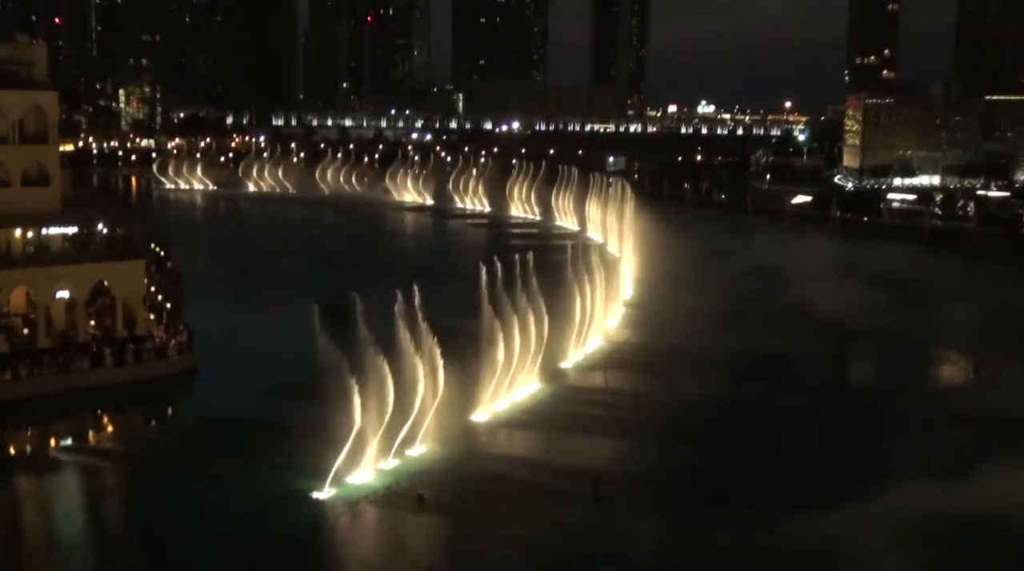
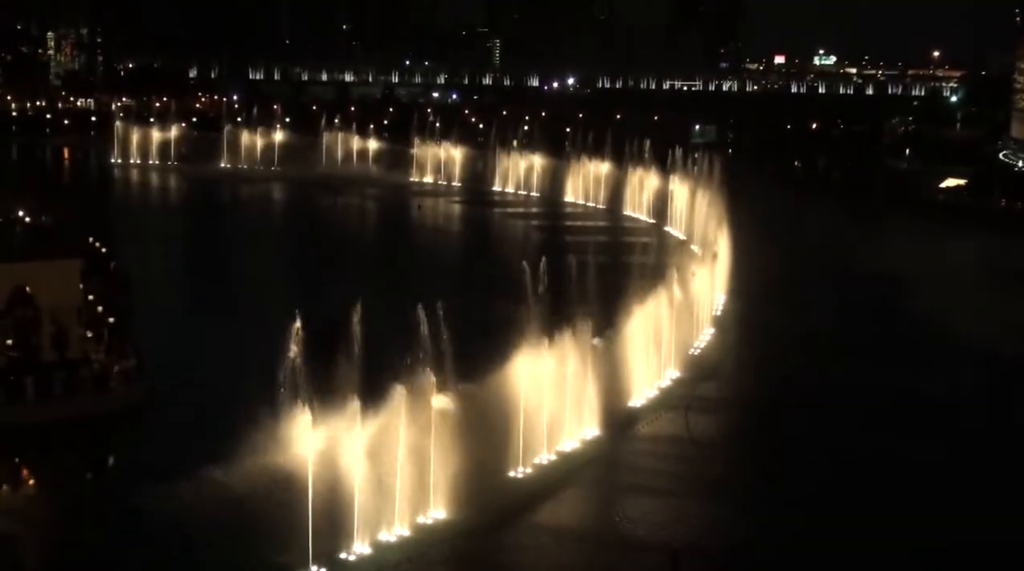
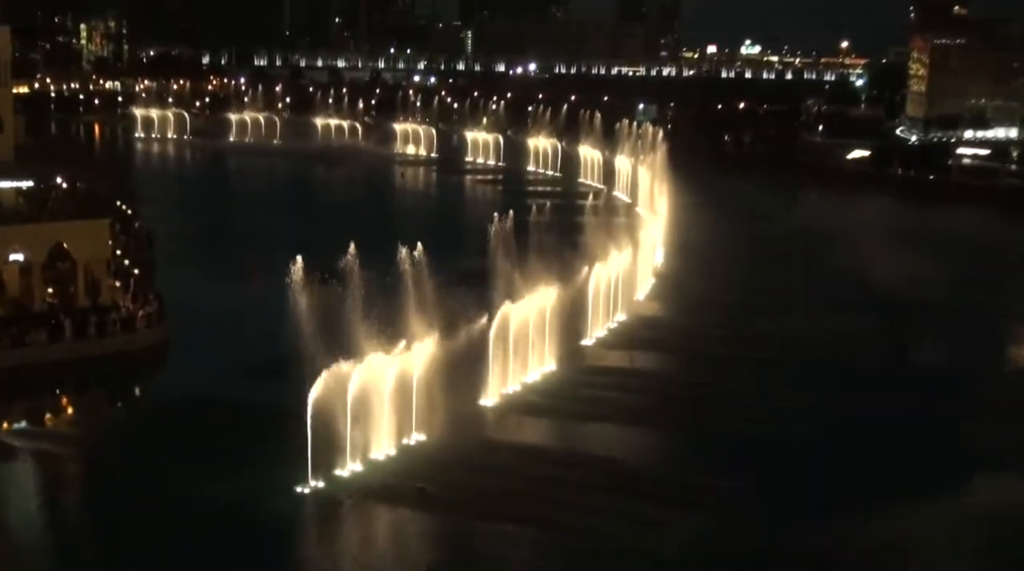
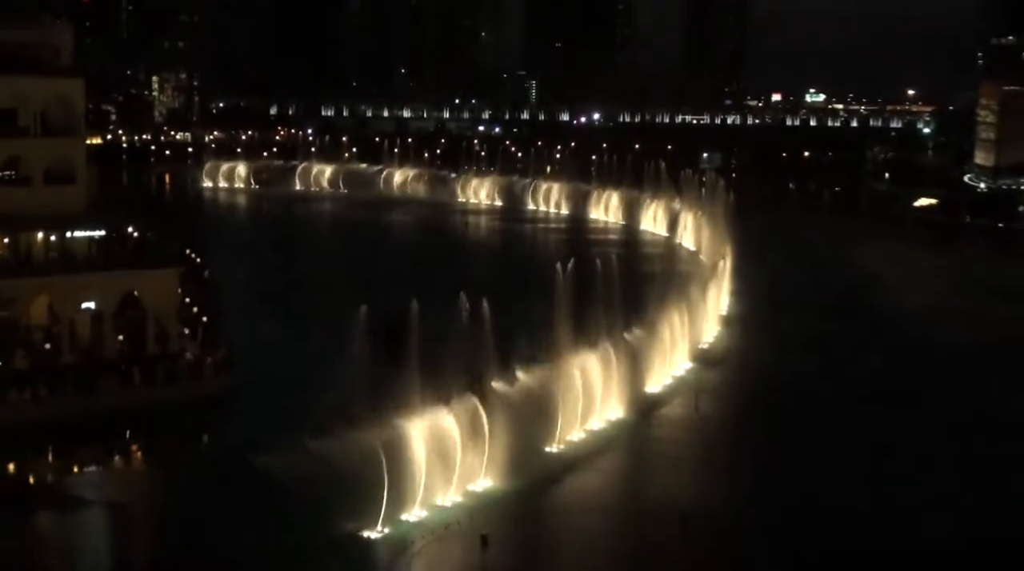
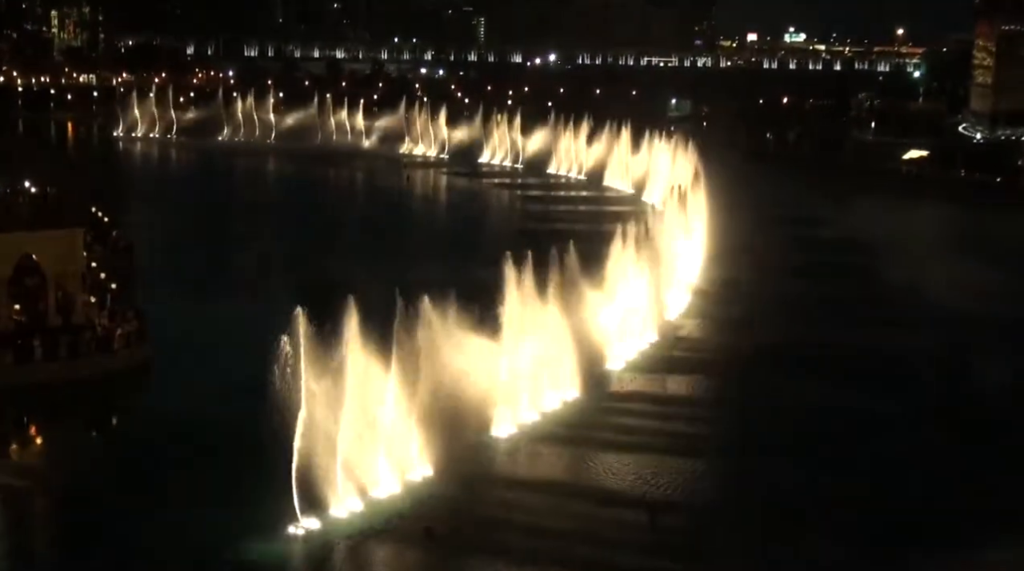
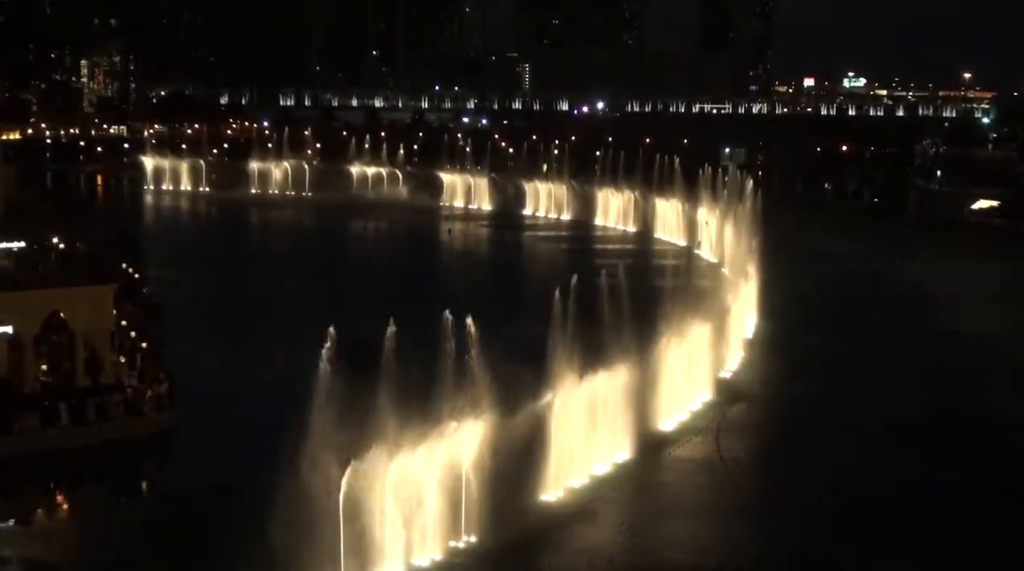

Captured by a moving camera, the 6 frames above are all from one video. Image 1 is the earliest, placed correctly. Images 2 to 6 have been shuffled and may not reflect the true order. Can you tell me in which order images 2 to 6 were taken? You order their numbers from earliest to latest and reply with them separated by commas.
3, 5, 2, 6, 4
